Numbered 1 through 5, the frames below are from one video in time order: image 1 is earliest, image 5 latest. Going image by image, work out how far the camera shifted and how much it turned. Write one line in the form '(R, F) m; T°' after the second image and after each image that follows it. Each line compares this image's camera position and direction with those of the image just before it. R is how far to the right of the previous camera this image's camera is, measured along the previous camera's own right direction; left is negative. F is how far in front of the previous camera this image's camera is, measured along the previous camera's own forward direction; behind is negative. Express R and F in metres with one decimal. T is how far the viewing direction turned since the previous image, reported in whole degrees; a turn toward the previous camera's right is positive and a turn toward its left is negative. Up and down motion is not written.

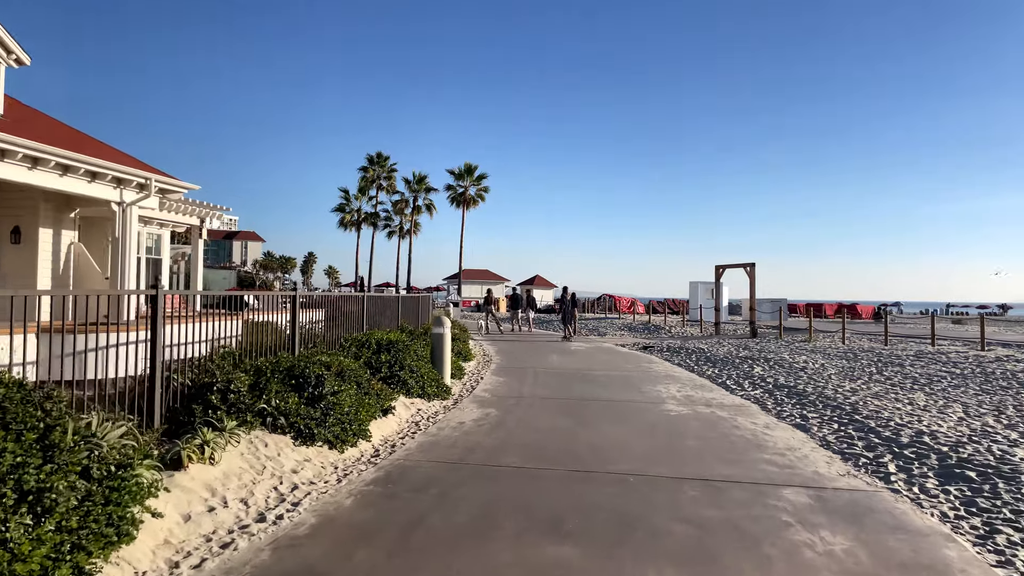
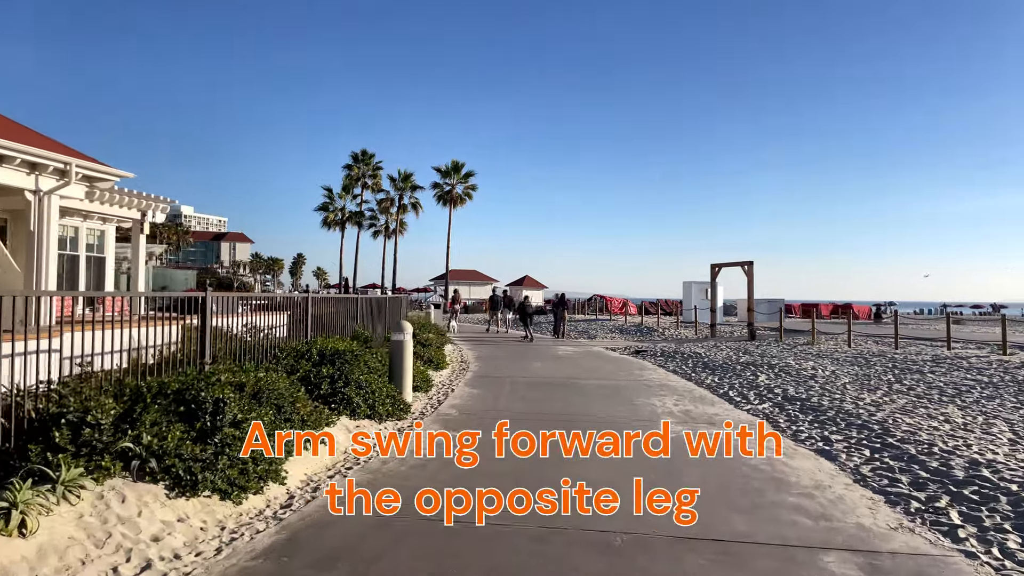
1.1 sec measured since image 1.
(+0.3, +1.4) m; +1°
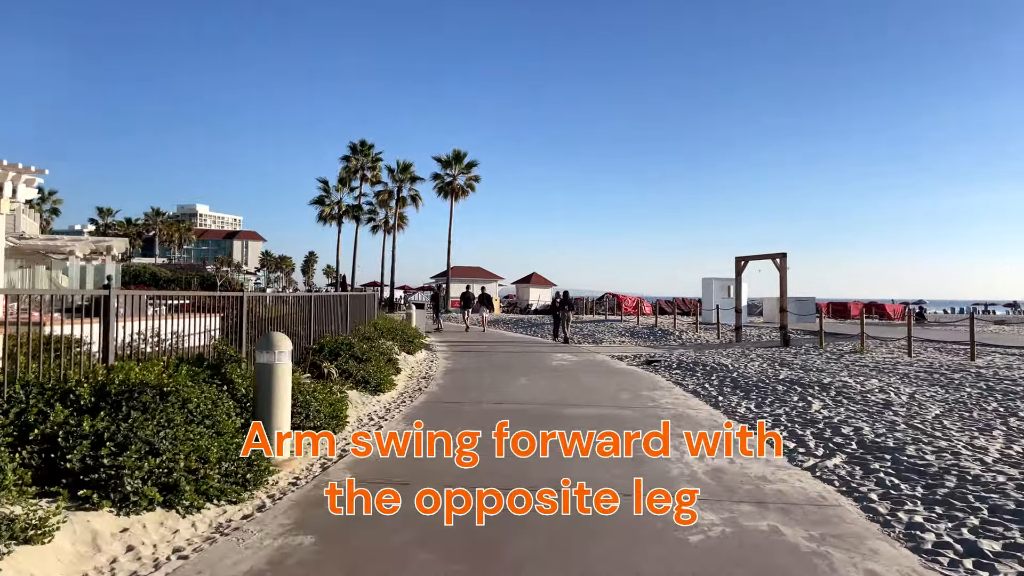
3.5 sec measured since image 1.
(+0.7, +3.1) m; -1°
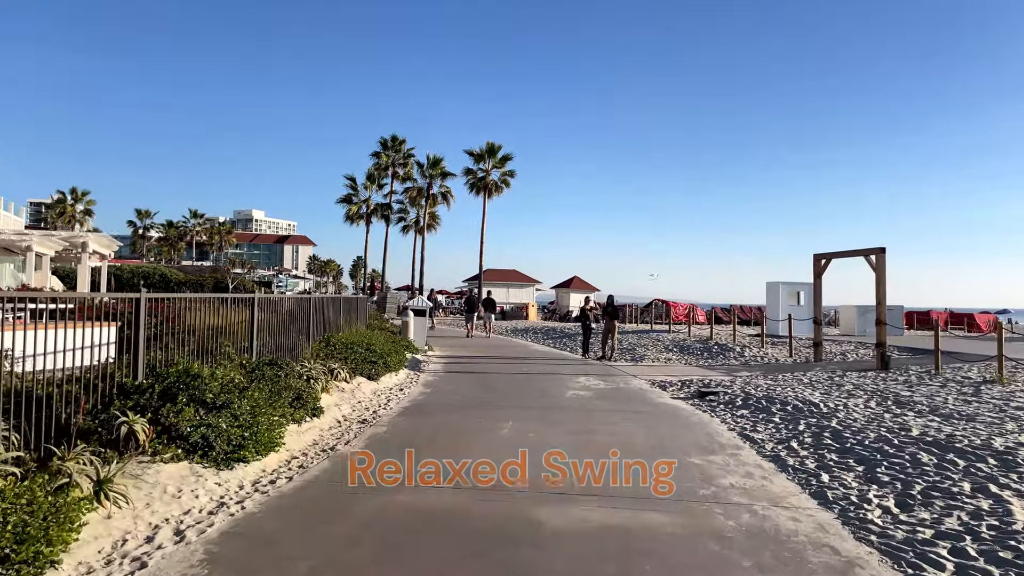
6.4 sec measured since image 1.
(+0.8, +3.8) m; -4°
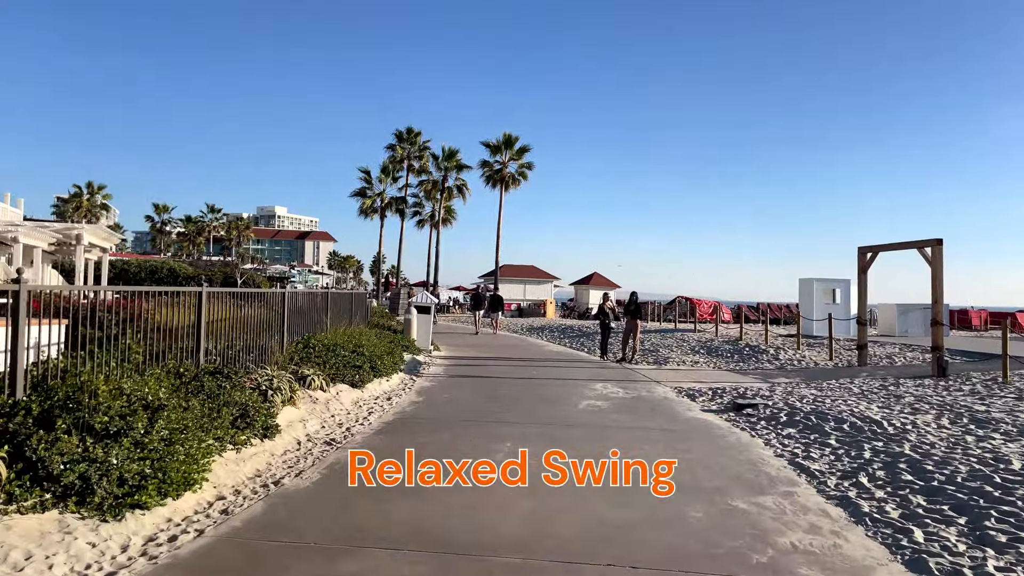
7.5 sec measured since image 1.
(+0.2, +1.4) m; -2°
